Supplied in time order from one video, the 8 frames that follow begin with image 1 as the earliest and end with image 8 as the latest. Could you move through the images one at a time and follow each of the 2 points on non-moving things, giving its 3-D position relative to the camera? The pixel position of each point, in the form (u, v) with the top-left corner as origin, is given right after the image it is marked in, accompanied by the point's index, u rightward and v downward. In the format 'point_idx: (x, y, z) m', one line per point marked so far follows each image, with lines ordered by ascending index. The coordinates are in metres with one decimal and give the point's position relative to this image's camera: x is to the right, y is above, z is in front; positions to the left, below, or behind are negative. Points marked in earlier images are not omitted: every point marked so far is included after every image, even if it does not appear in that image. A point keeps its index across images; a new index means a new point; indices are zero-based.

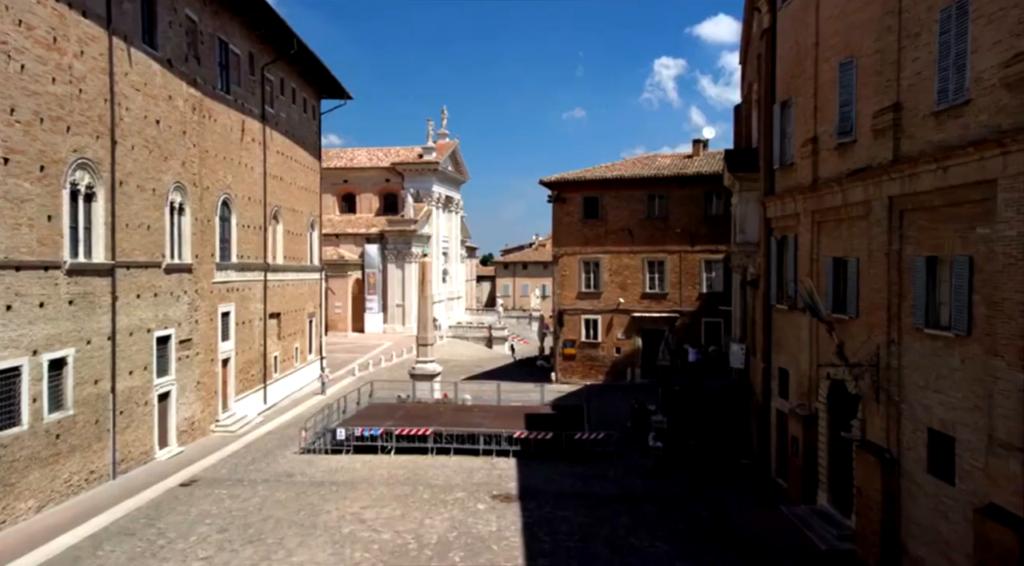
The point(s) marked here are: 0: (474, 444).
0: (-0.8, -3.6, +18.2) m
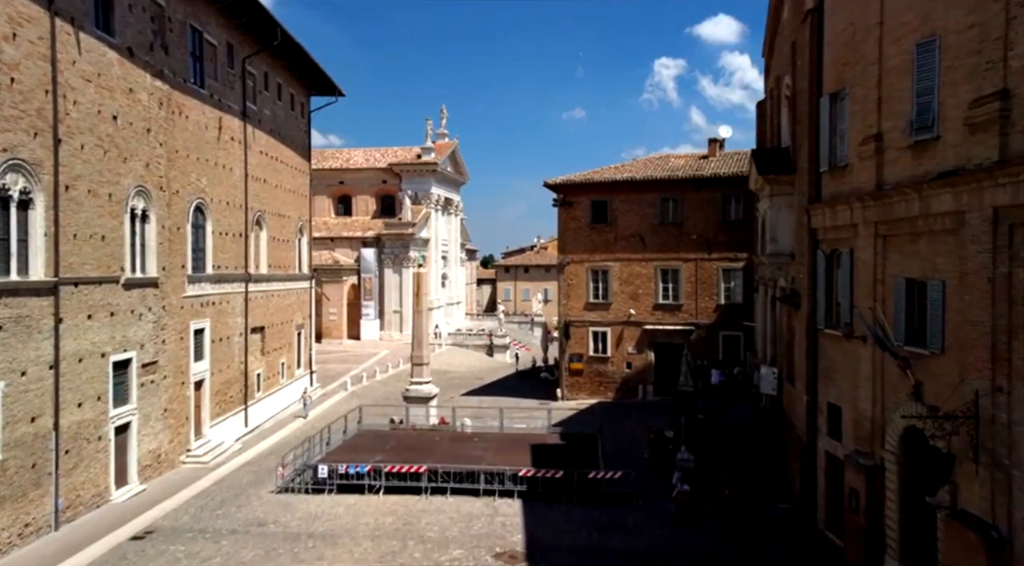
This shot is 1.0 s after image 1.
0: (-0.8, -4.0, +16.0) m
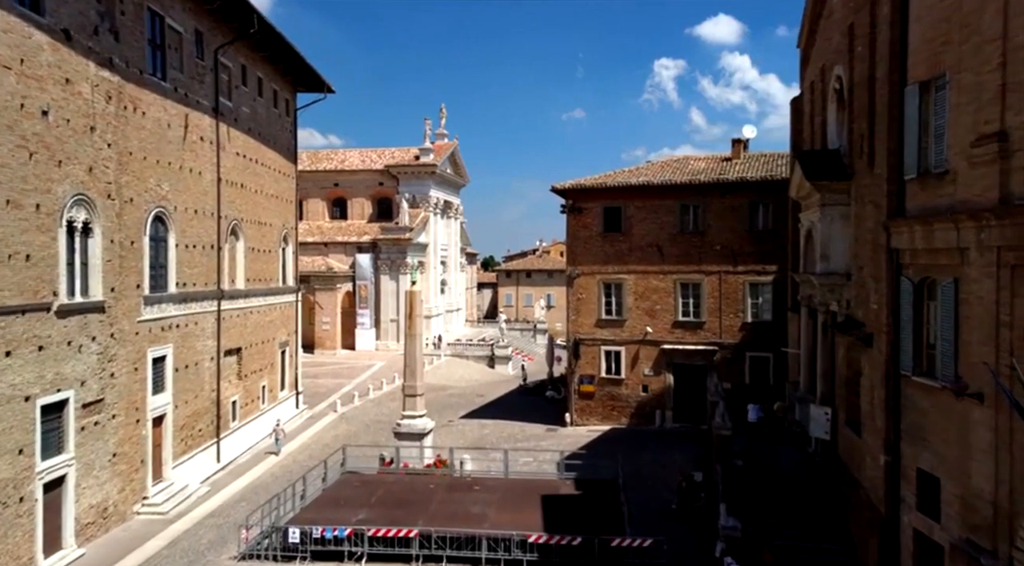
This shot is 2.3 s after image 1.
0: (-0.6, -4.4, +13.4) m
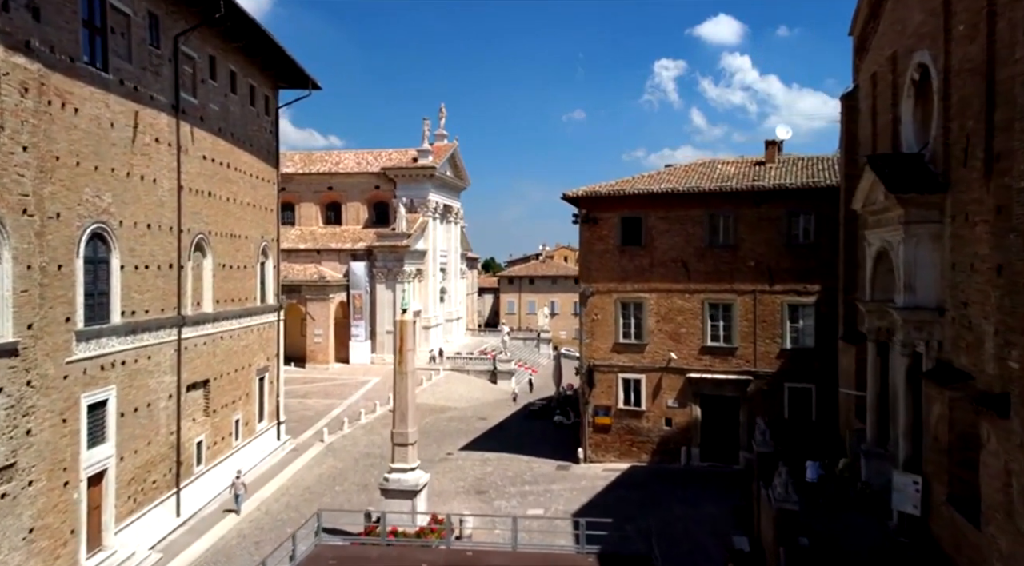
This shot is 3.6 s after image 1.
0: (-0.5, -5.0, +10.4) m
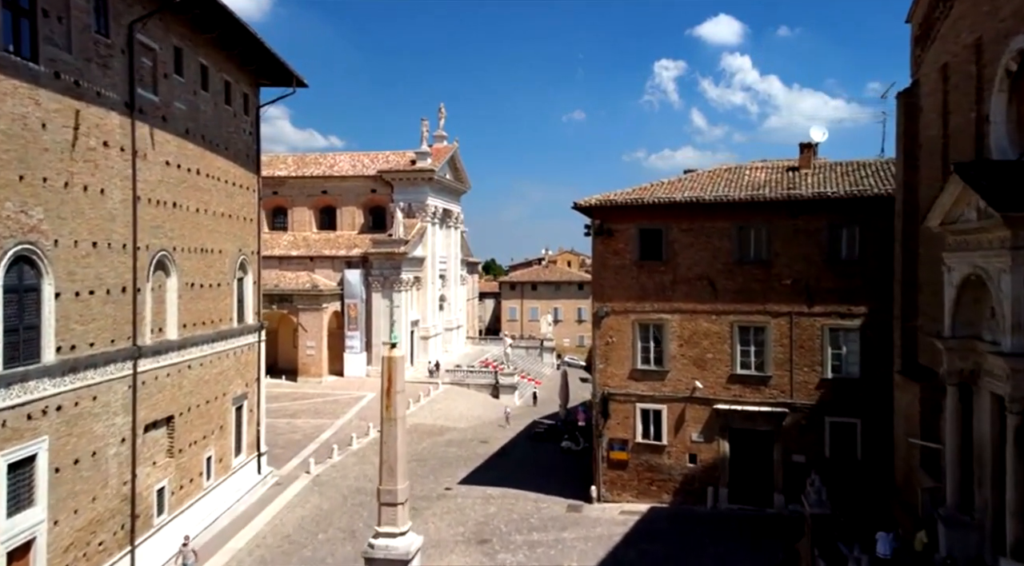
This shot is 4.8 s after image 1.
0: (-0.3, -5.5, +7.9) m
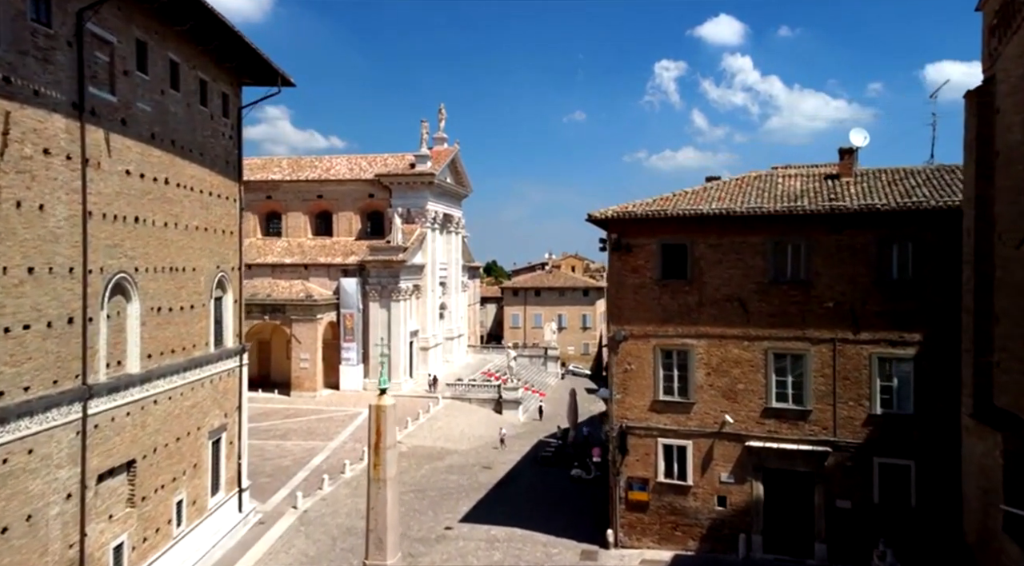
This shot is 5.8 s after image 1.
0: (-0.2, -6.0, +5.7) m
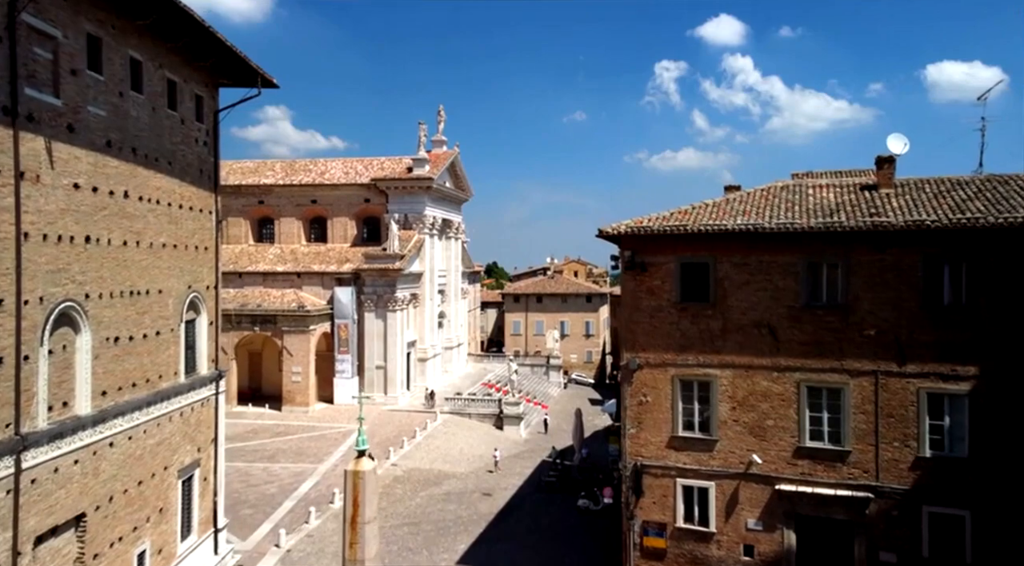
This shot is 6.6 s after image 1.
0: (-0.1, -6.5, +3.8) m
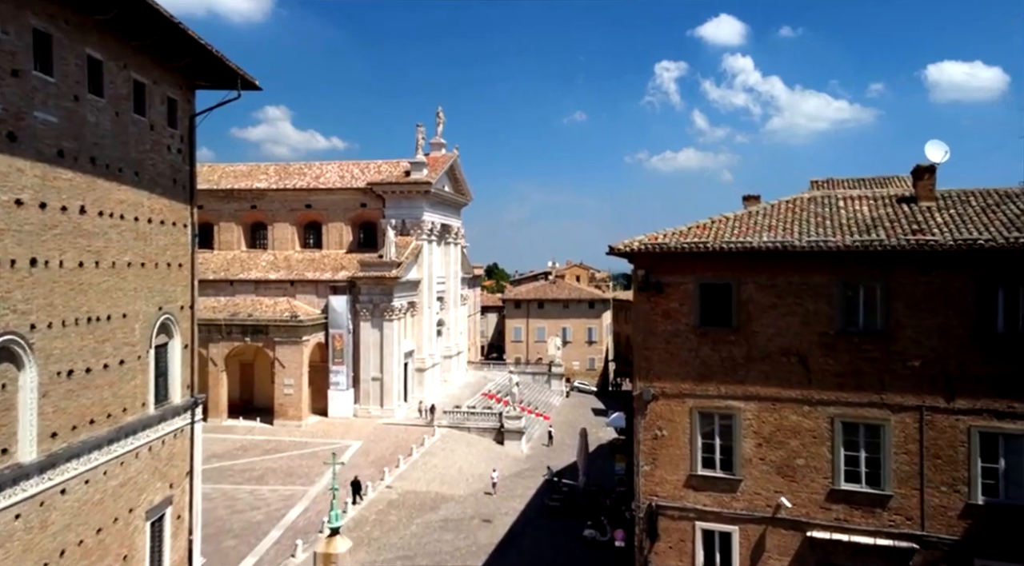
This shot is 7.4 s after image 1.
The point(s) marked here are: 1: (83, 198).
0: (-0.1, -6.9, +2.1) m
1: (-7.3, +1.4, +13.8) m
